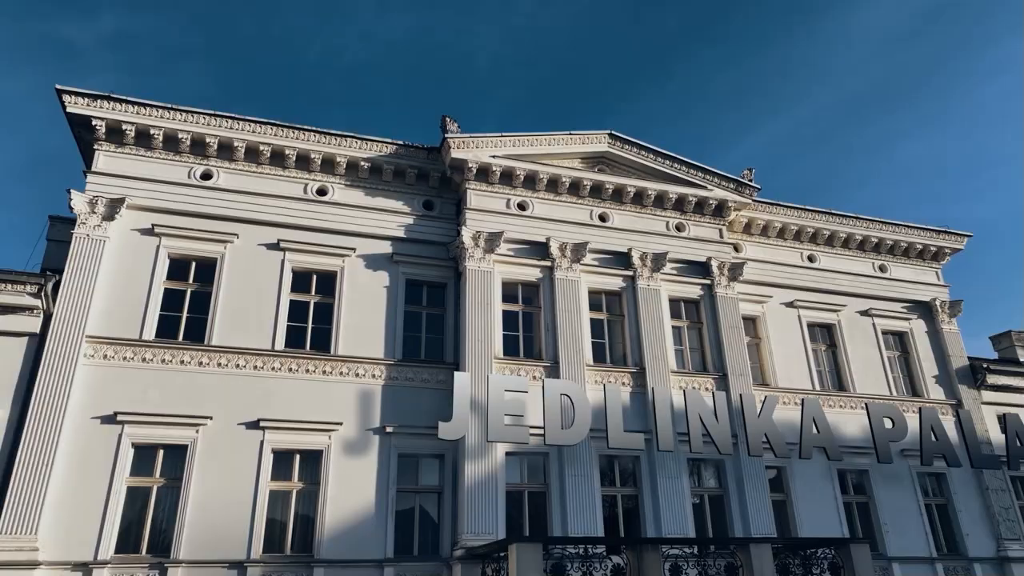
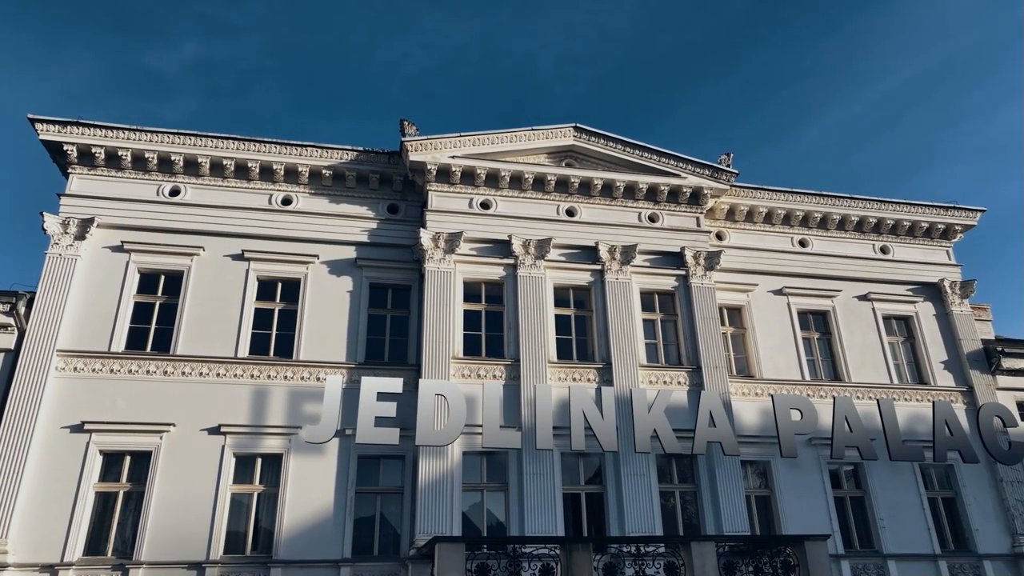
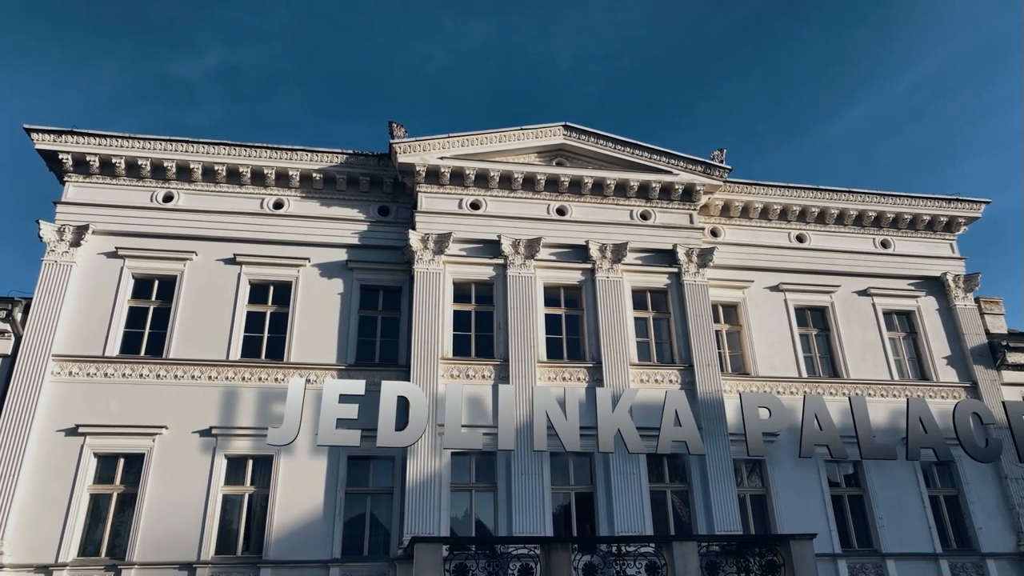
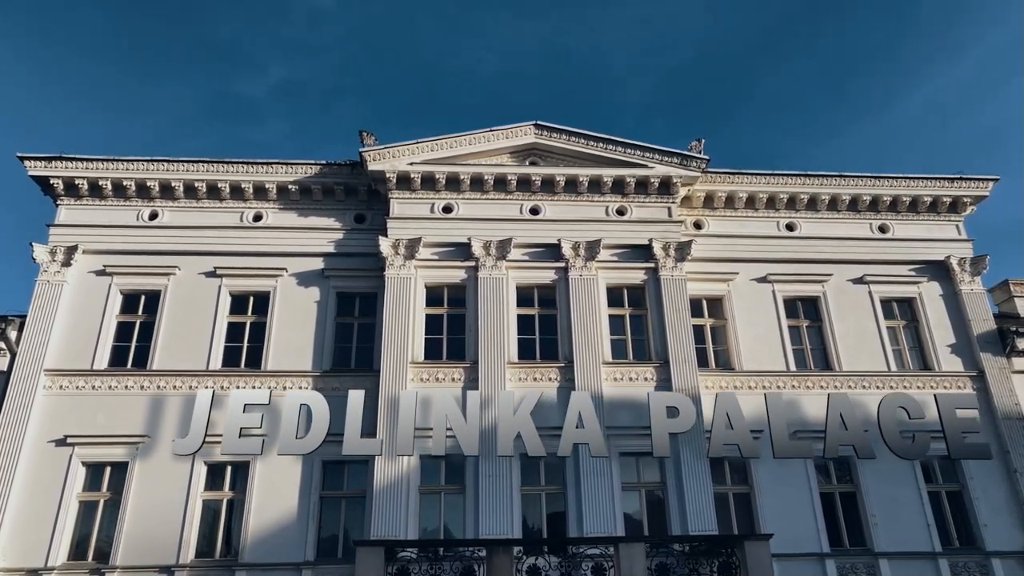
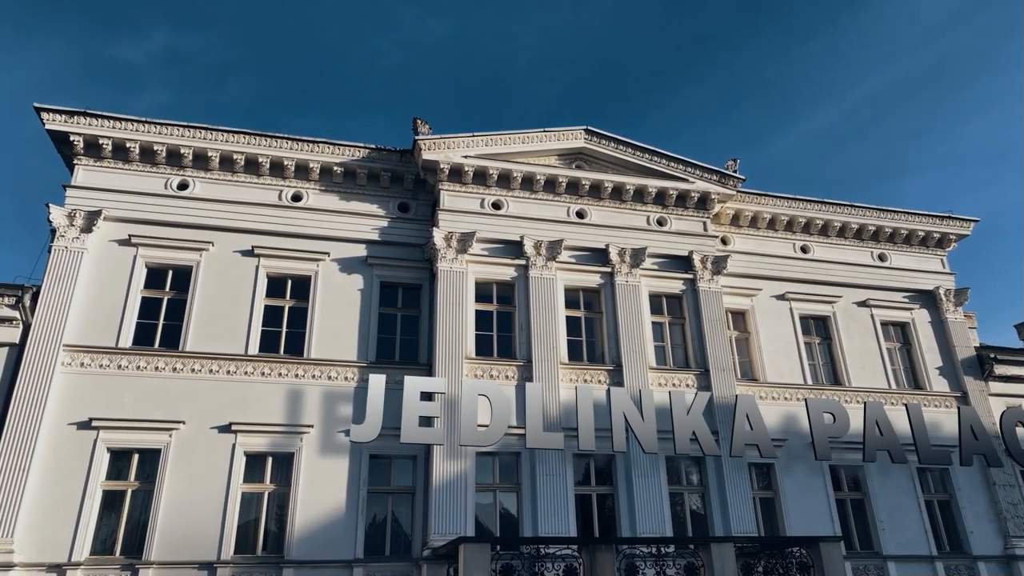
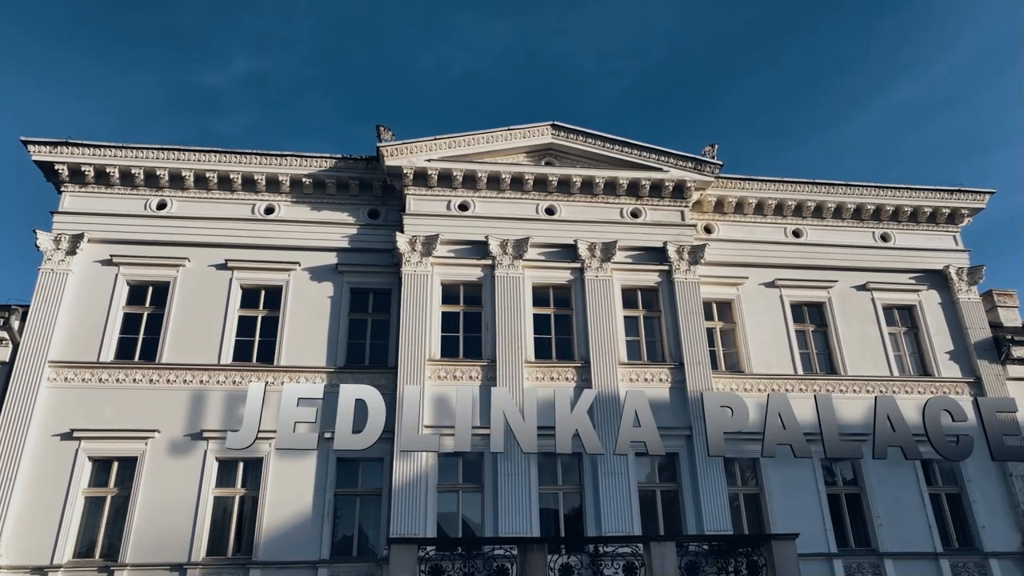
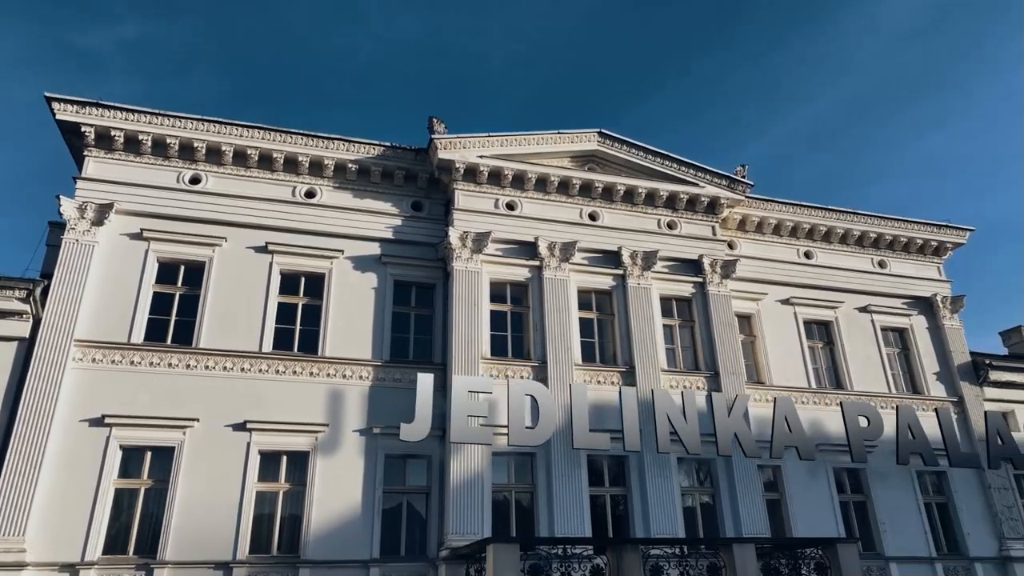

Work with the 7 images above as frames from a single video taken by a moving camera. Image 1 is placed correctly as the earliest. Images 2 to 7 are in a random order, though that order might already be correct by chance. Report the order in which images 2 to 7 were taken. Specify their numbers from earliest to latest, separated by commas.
7, 5, 2, 3, 6, 4
